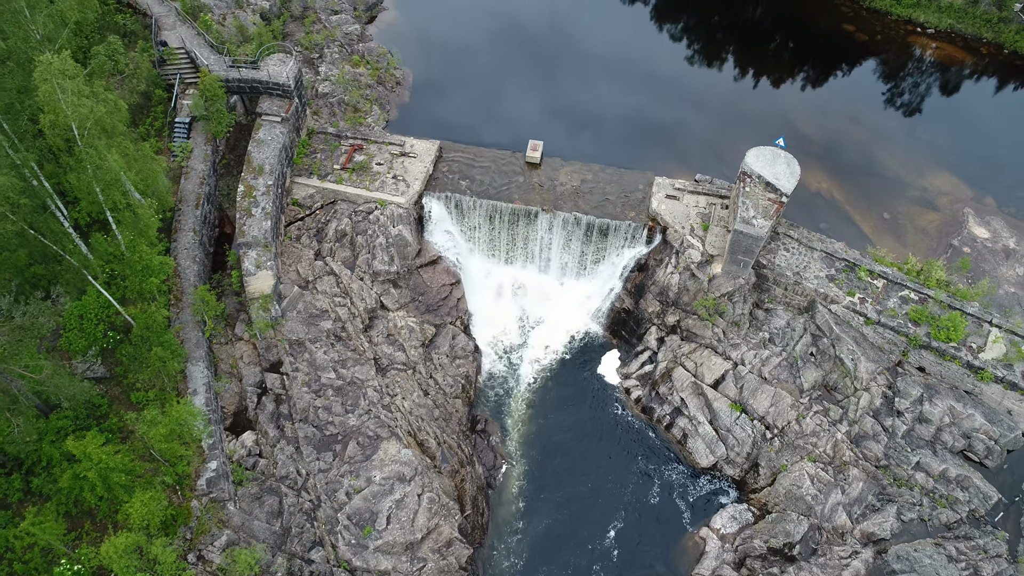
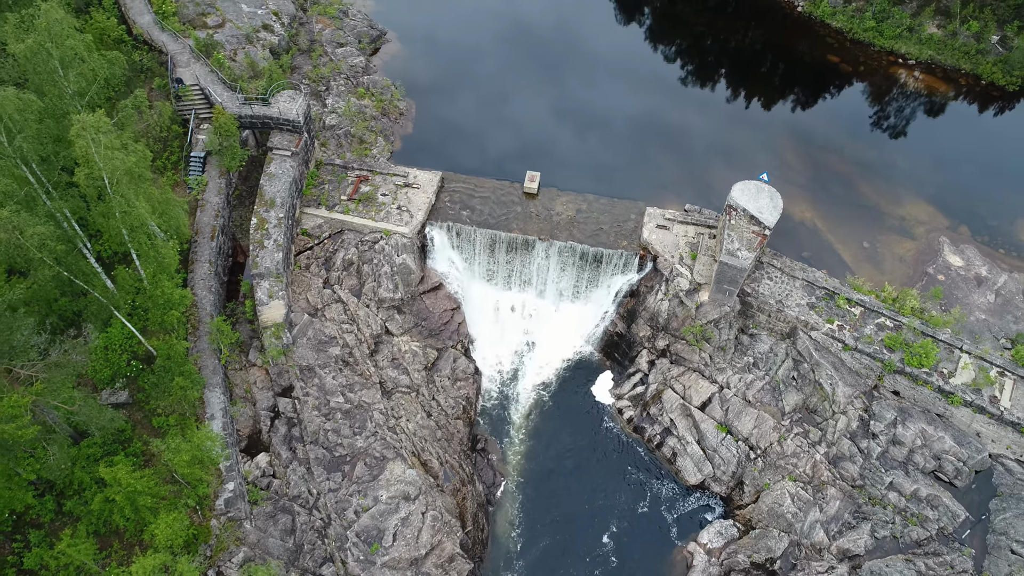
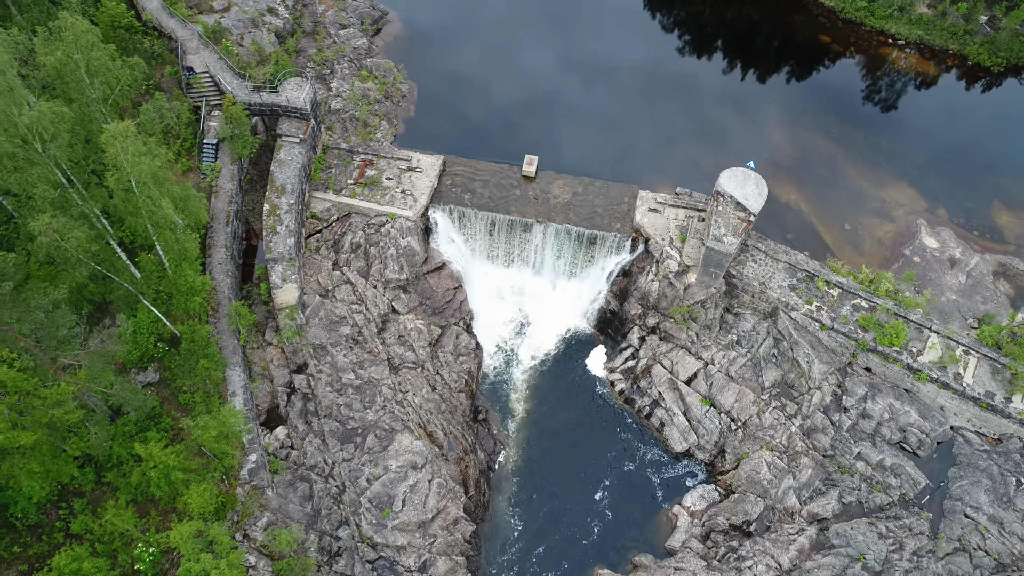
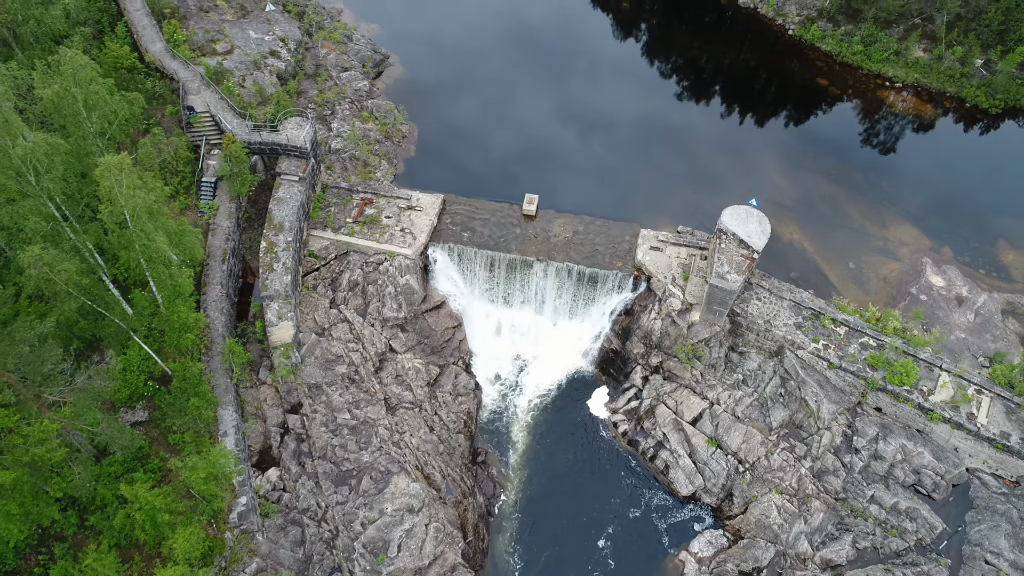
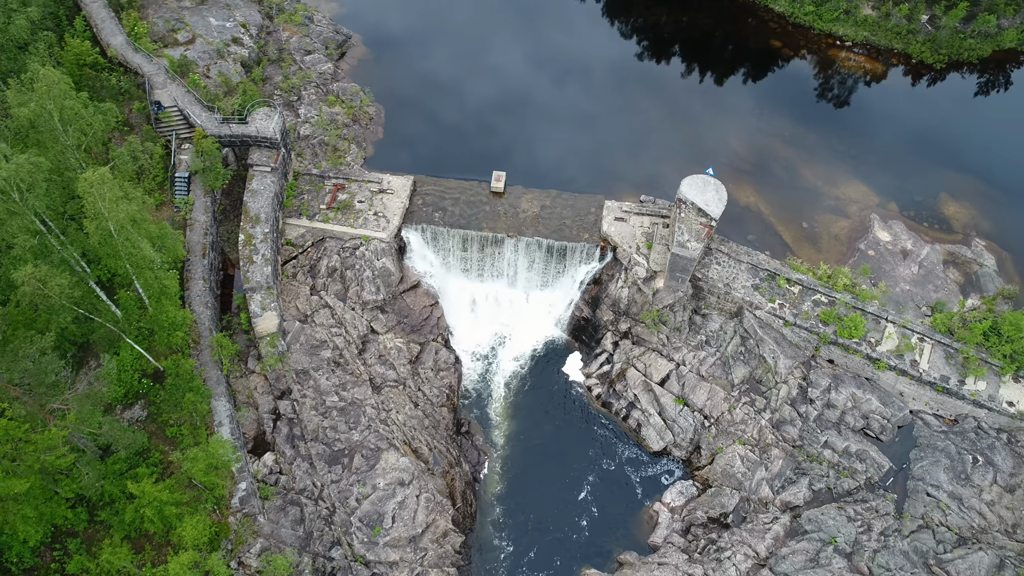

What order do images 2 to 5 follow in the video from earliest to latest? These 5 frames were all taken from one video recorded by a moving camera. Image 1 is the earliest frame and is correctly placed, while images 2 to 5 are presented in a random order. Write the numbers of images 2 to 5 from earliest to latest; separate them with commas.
2, 4, 3, 5
